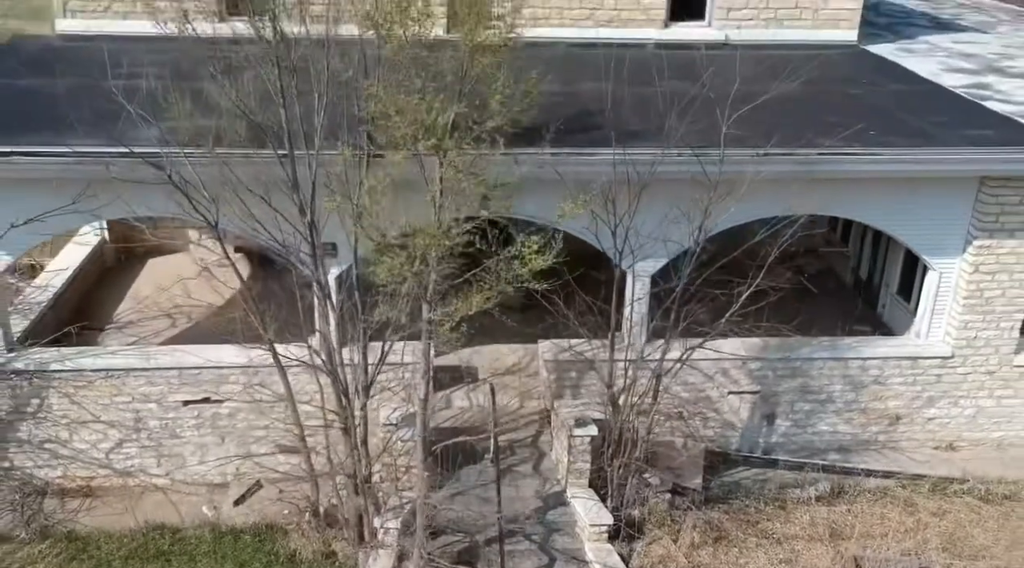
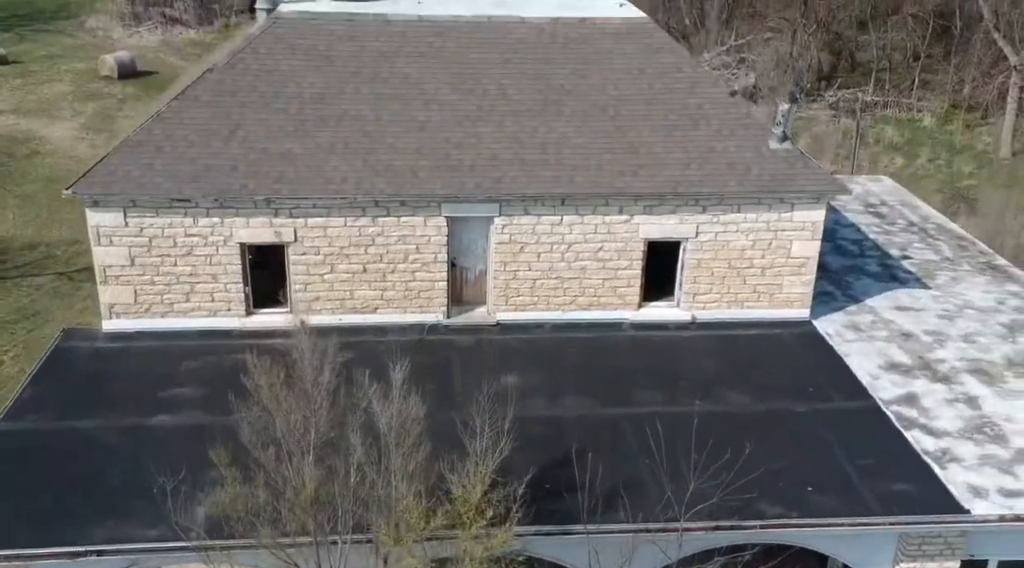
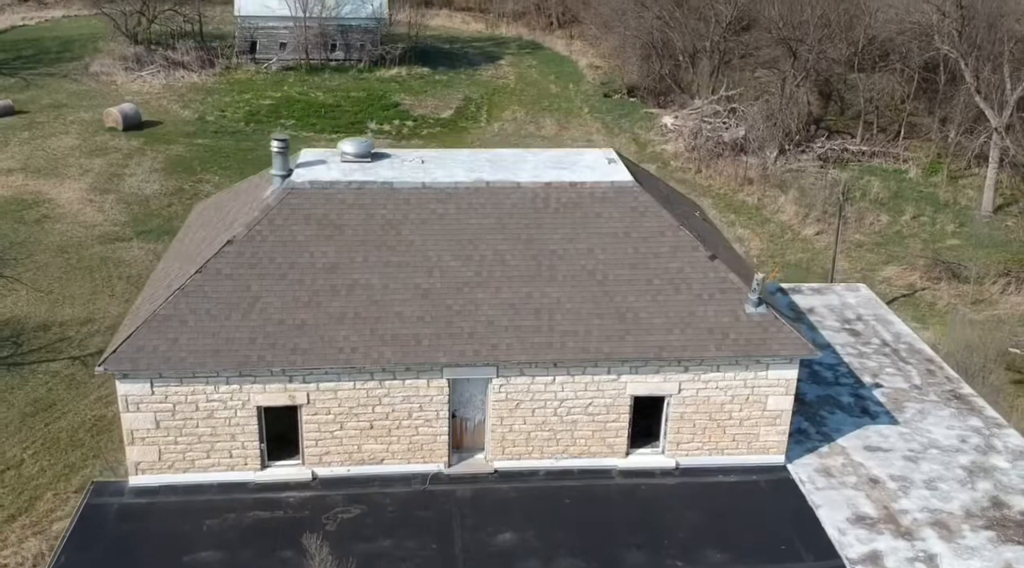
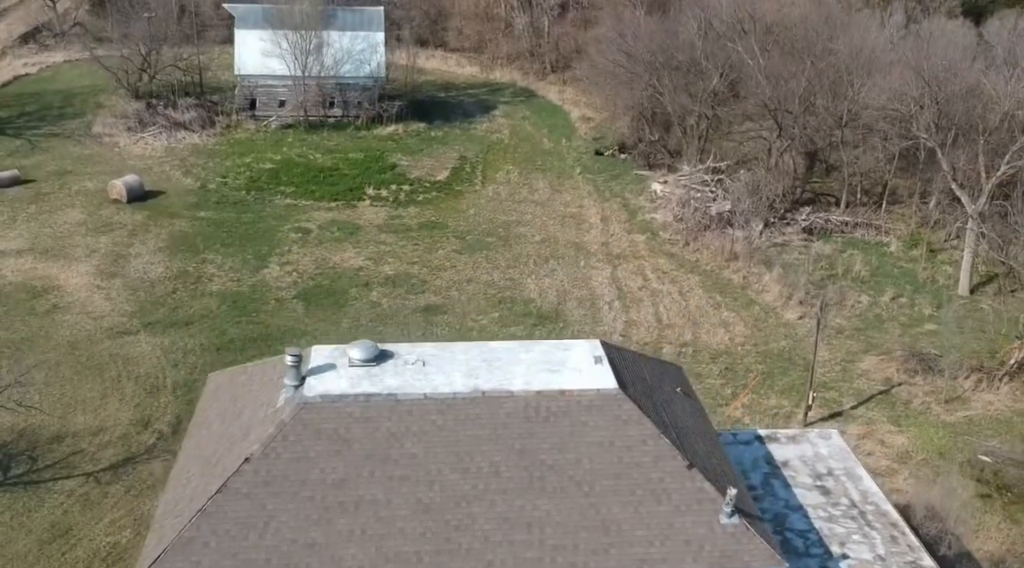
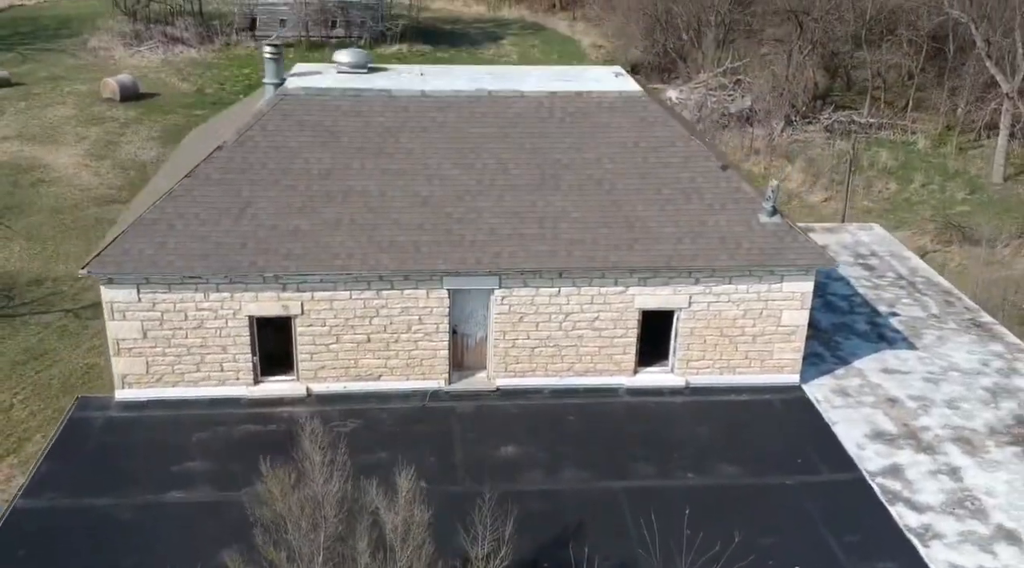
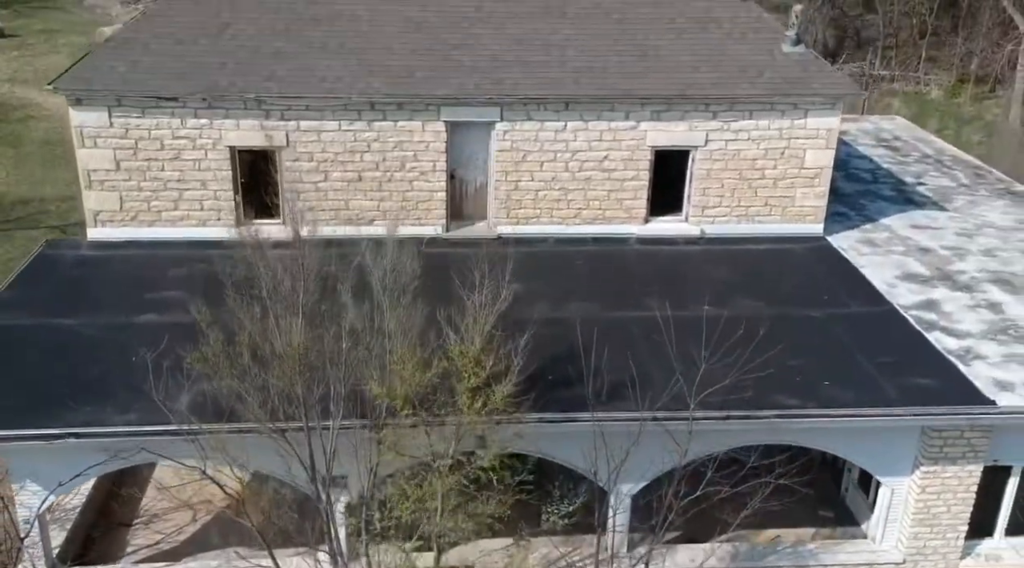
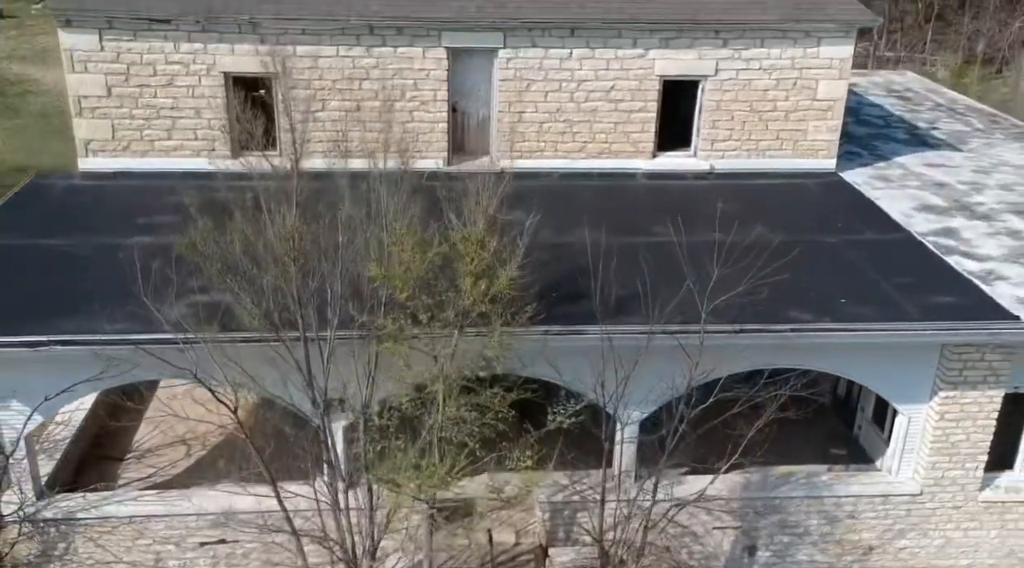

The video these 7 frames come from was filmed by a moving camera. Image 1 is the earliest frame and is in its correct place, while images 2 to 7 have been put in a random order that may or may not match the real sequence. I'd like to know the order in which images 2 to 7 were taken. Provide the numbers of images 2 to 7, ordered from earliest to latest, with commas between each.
7, 6, 2, 5, 3, 4
